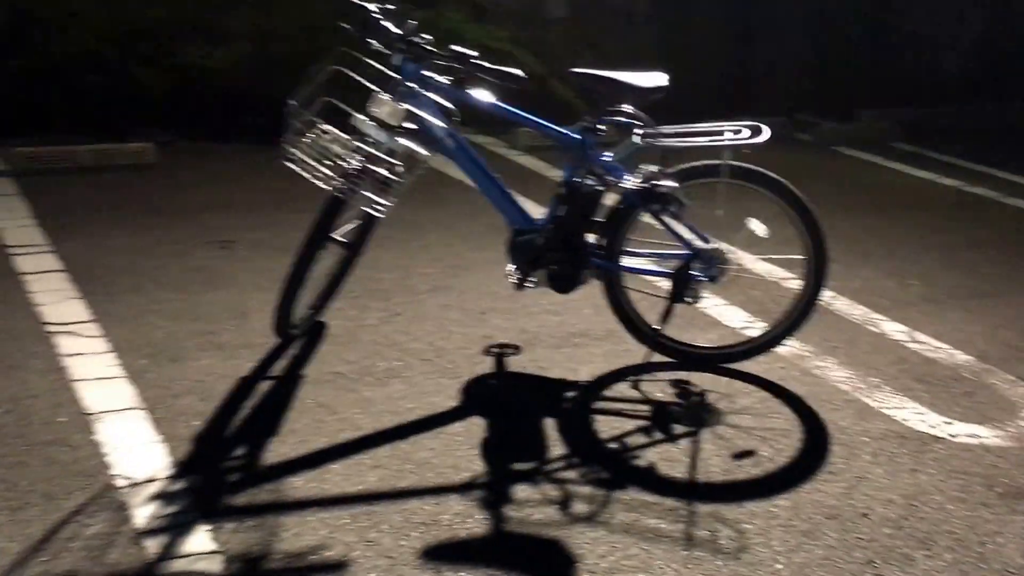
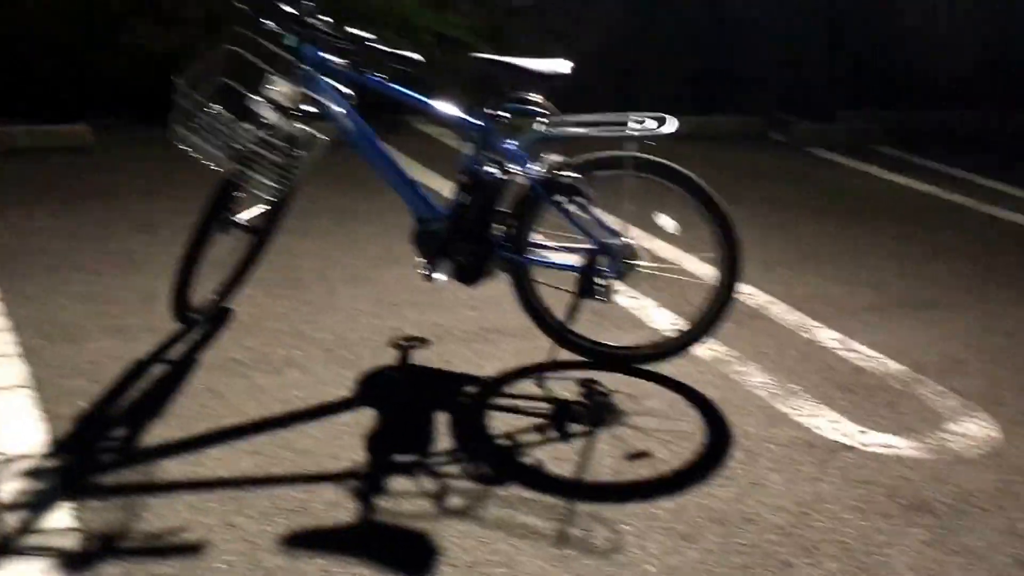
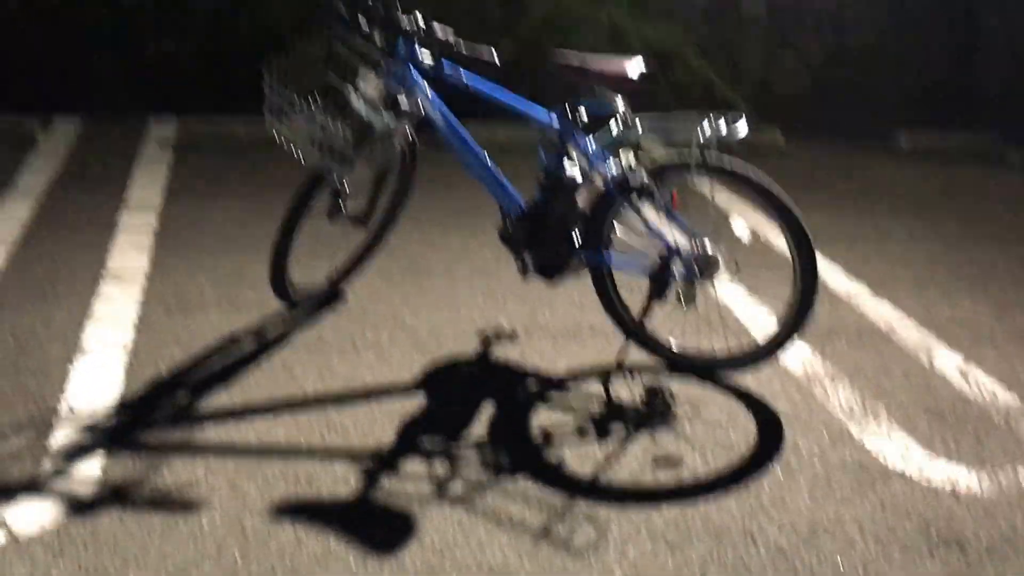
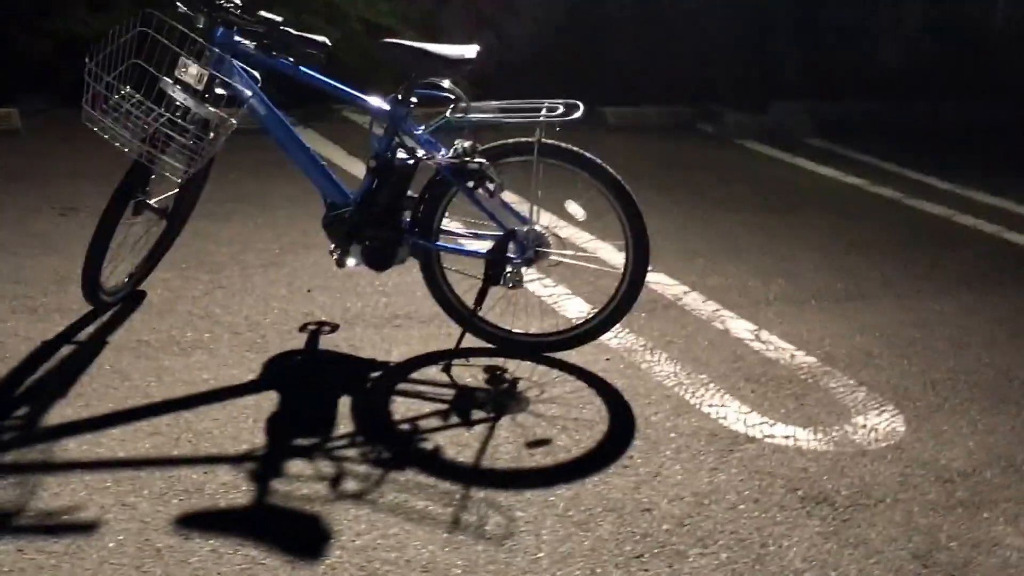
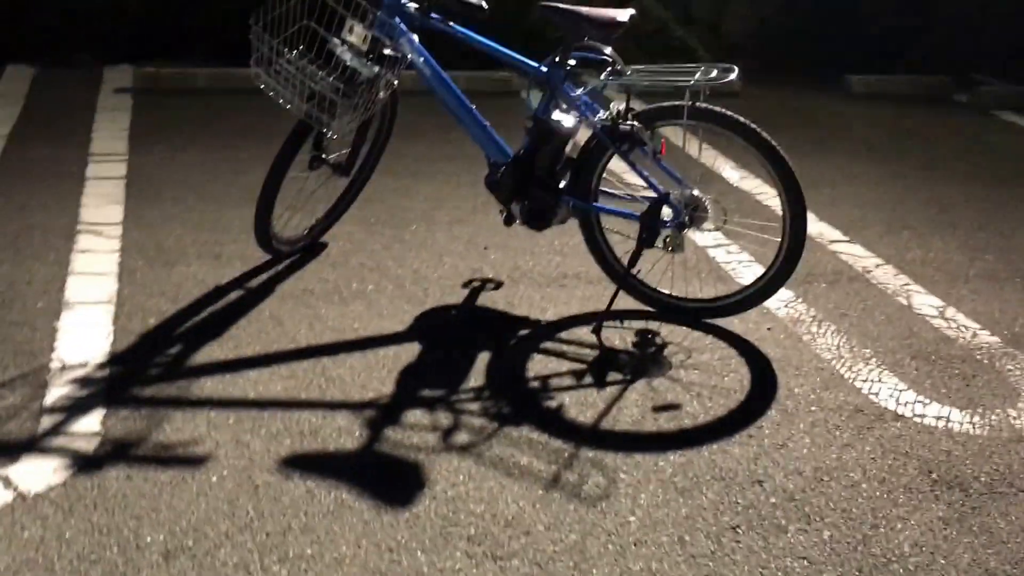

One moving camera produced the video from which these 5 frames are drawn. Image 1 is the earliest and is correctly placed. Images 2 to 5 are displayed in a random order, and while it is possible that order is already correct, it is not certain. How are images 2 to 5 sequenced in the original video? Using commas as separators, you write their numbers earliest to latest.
2, 4, 5, 3
